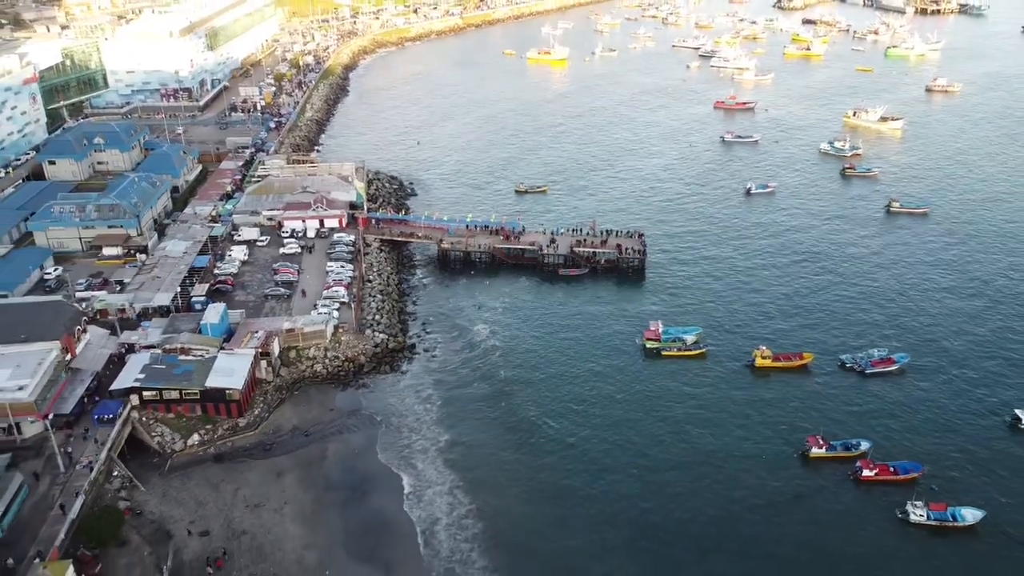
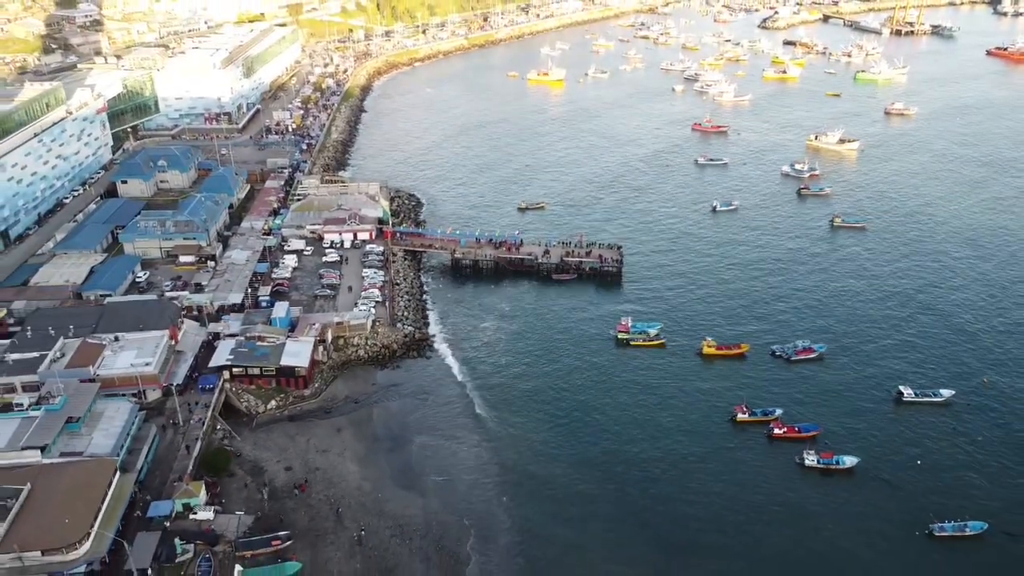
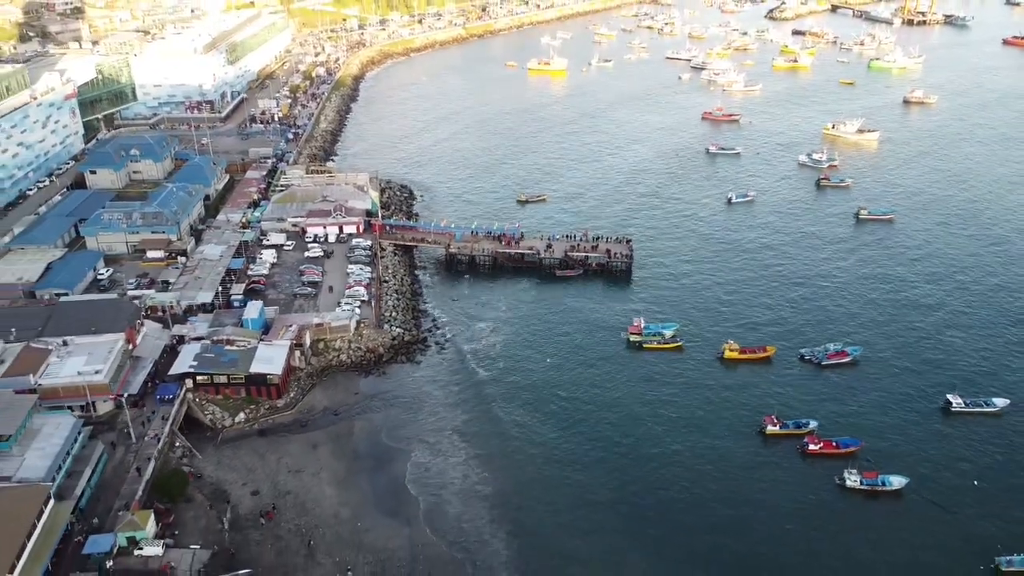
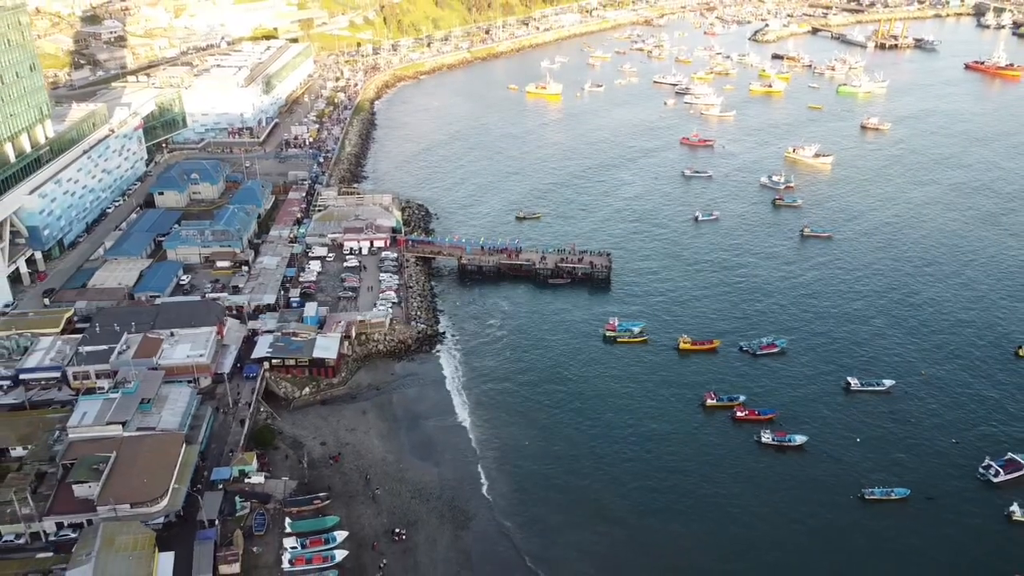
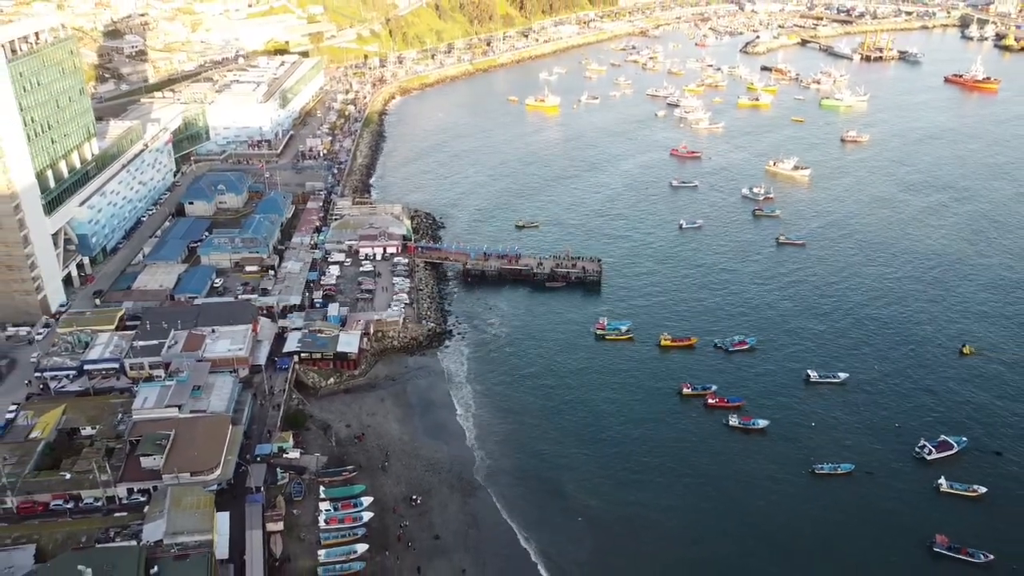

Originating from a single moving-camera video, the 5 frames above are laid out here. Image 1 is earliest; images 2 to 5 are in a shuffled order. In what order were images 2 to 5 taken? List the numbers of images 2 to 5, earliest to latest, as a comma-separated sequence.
3, 2, 4, 5
